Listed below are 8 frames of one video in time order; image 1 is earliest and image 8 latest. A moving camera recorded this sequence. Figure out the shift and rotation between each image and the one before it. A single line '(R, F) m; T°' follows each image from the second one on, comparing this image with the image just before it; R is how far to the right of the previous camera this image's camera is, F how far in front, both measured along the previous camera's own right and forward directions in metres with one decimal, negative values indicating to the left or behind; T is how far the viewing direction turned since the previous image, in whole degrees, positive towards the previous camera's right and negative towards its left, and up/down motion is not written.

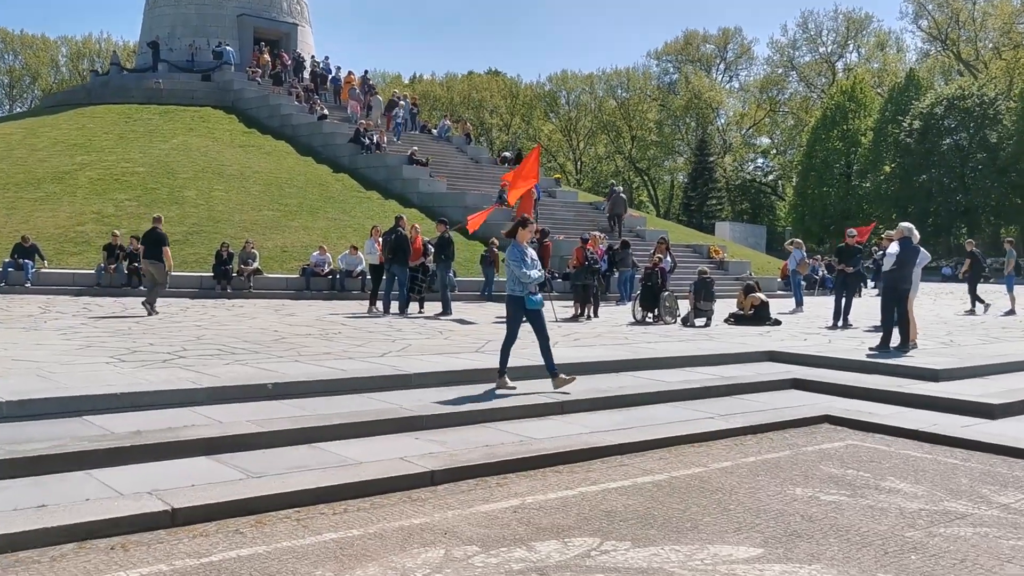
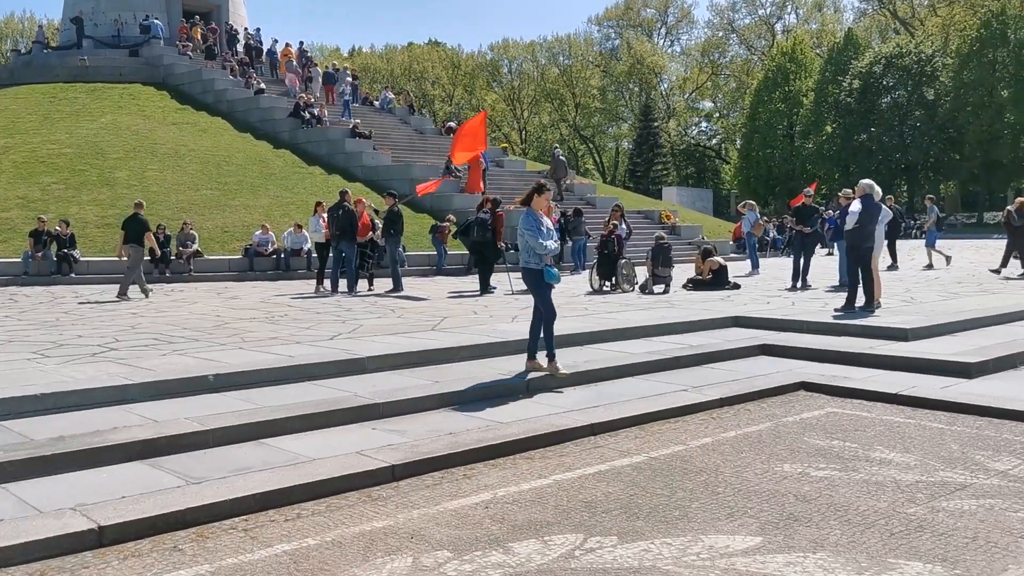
(-0.1, +0.5) m; +3°
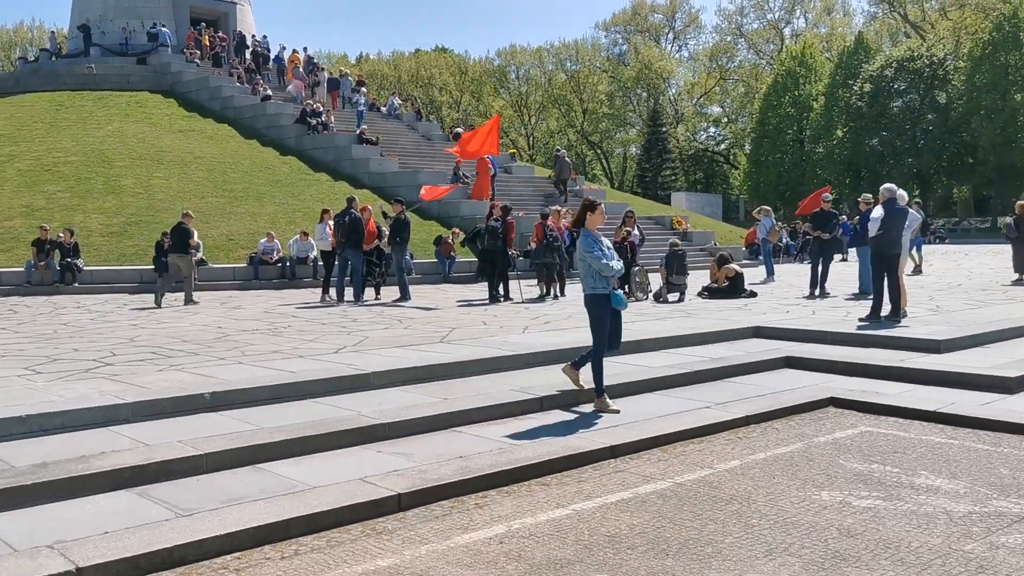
(0.0, +0.4) m; -1°
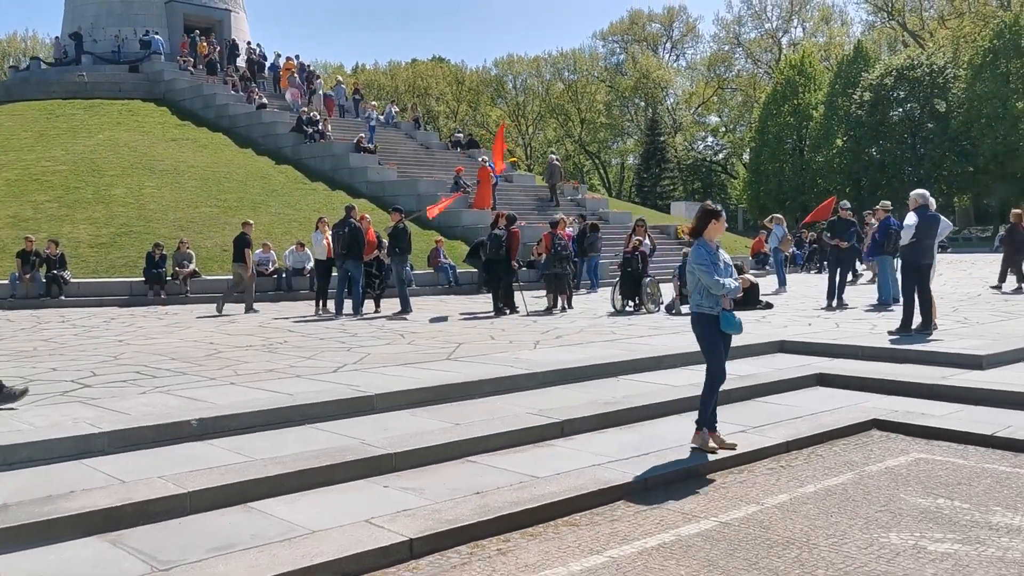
(-0.2, +0.6) m; 0°
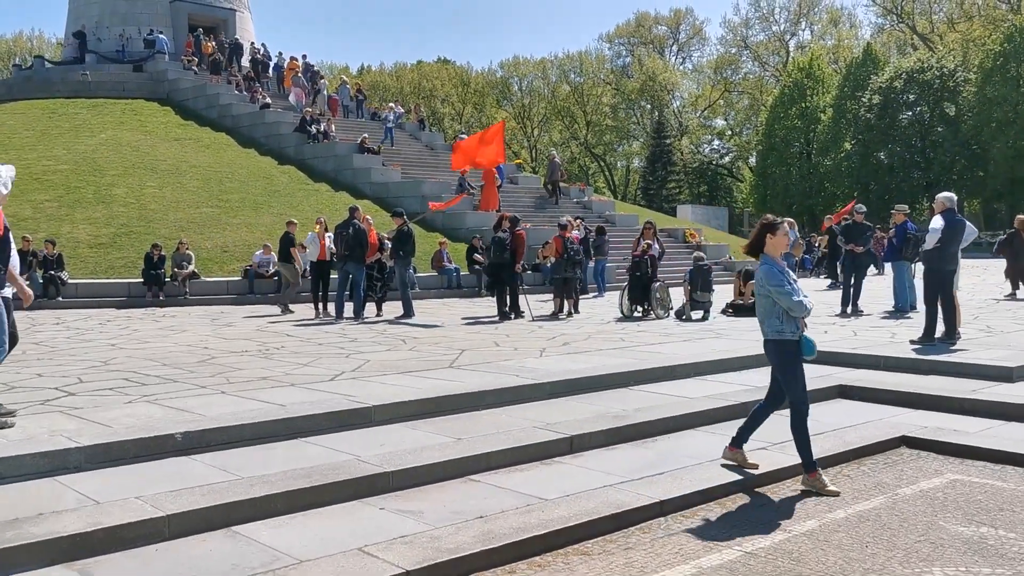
(0.0, +0.4) m; 0°
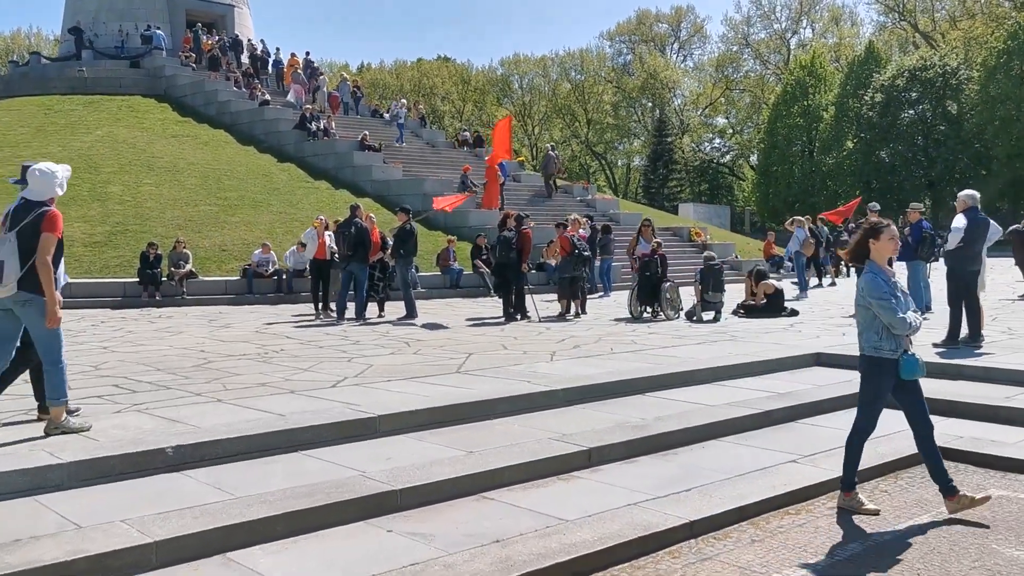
(-0.1, +0.4) m; 0°
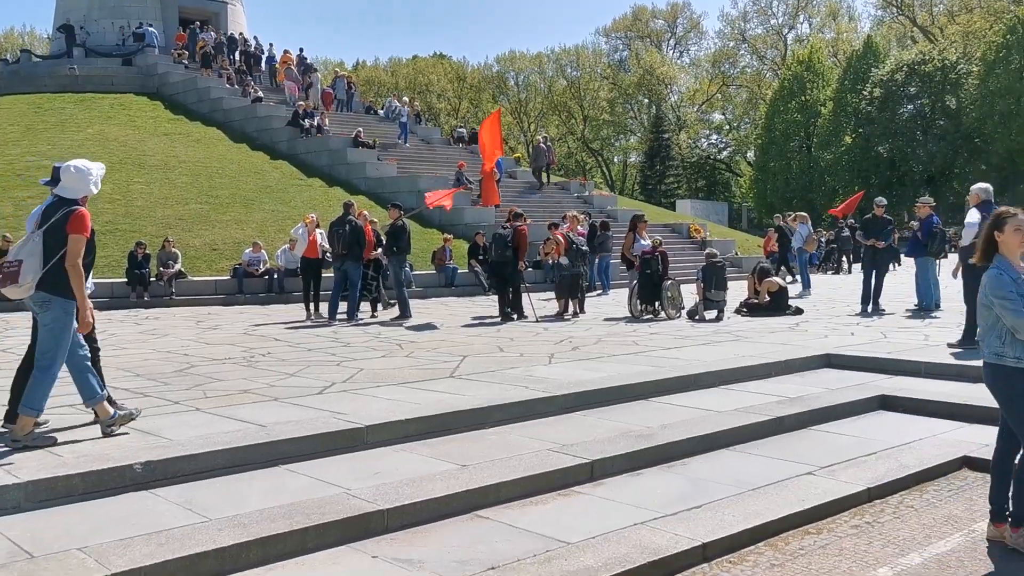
(0.0, +0.4) m; 0°
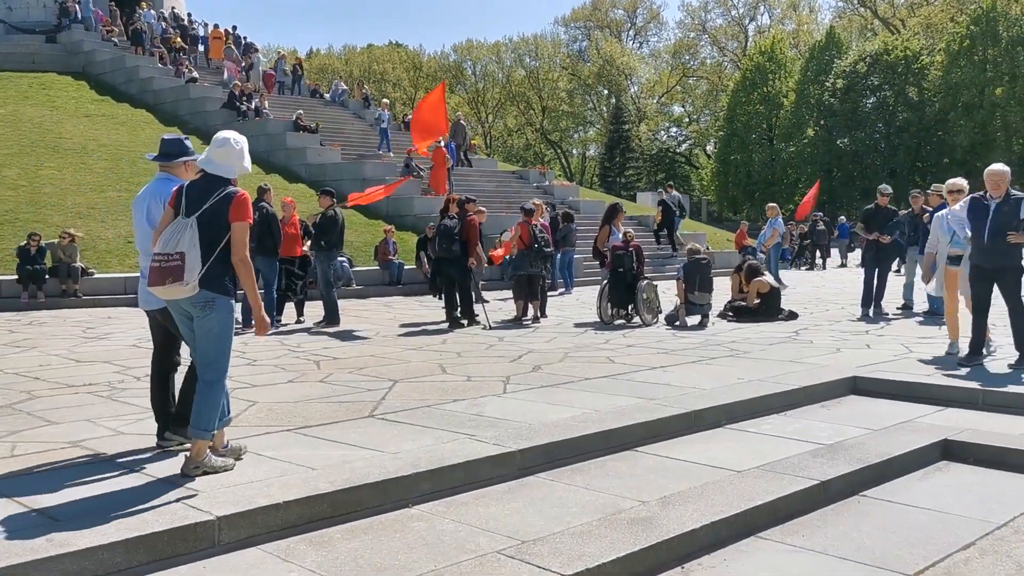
(+0.1, +2.1) m; +3°
